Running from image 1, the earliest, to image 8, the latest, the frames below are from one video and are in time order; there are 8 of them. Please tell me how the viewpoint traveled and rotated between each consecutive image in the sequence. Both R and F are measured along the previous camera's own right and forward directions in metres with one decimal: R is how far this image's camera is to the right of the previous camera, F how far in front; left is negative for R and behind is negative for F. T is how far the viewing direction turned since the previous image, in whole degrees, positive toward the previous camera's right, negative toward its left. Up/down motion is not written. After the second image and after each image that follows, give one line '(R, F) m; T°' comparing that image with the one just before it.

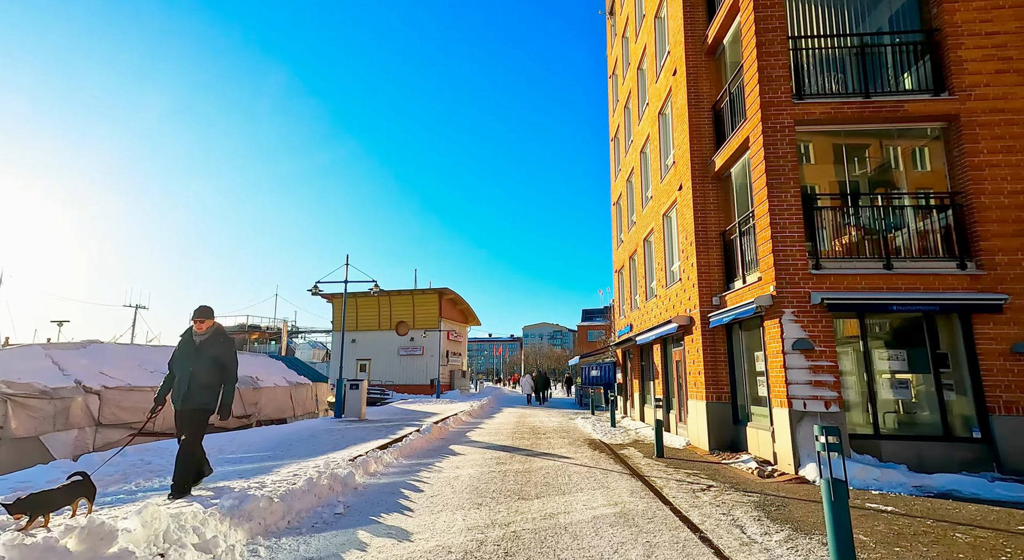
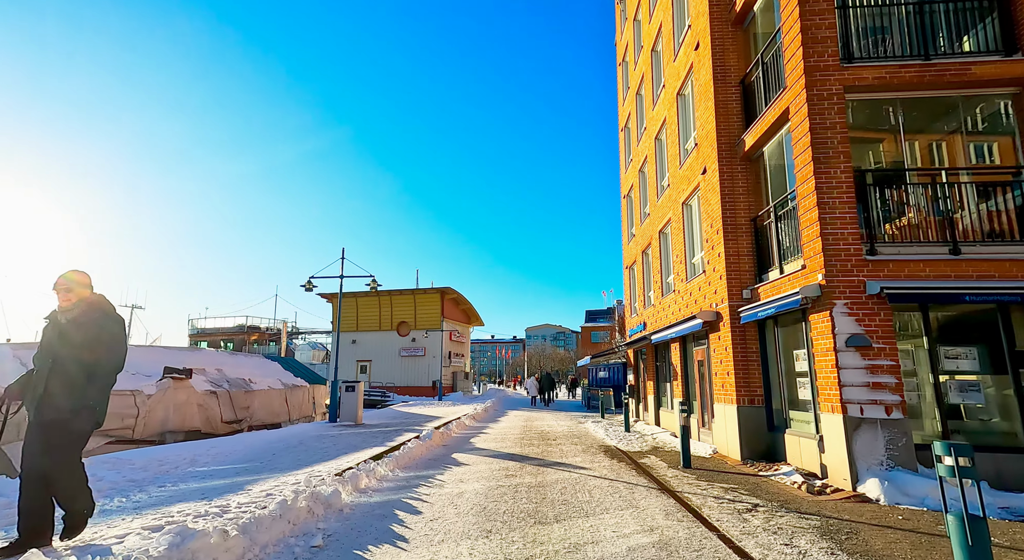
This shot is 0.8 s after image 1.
(-0.1, +1.0) m; 0°
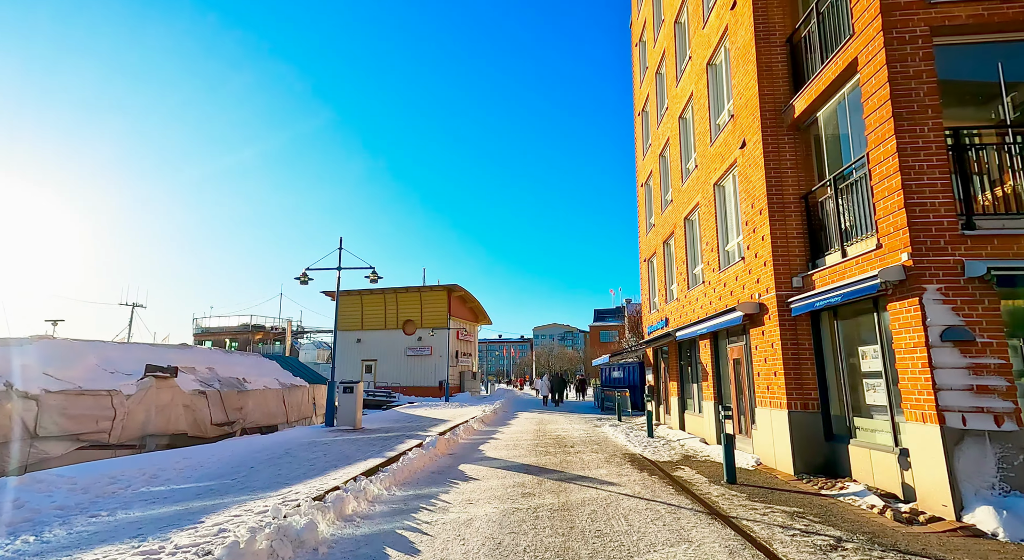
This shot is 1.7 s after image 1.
(-0.1, +1.3) m; -1°
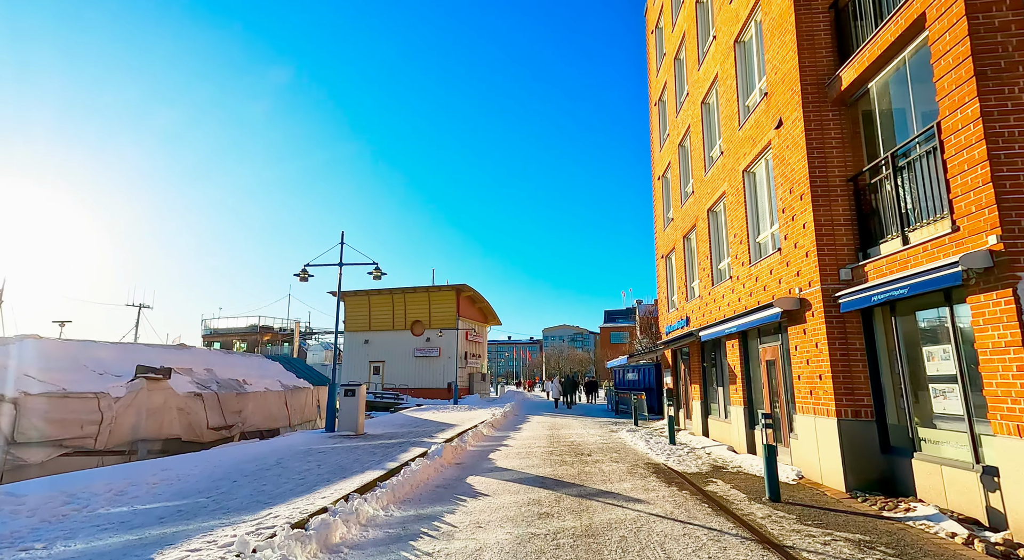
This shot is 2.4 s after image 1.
(-0.1, +0.9) m; -1°
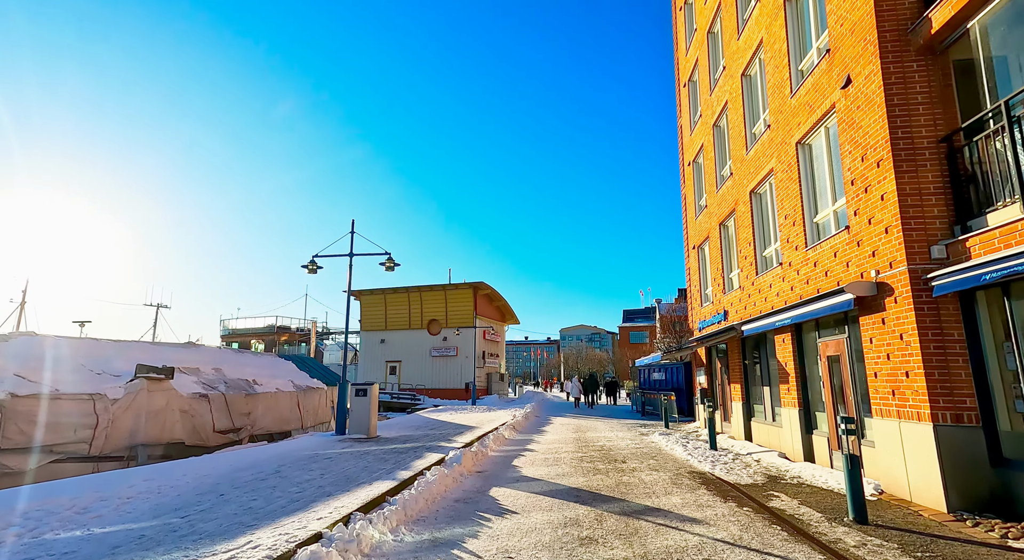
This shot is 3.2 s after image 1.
(-0.2, +1.1) m; -2°
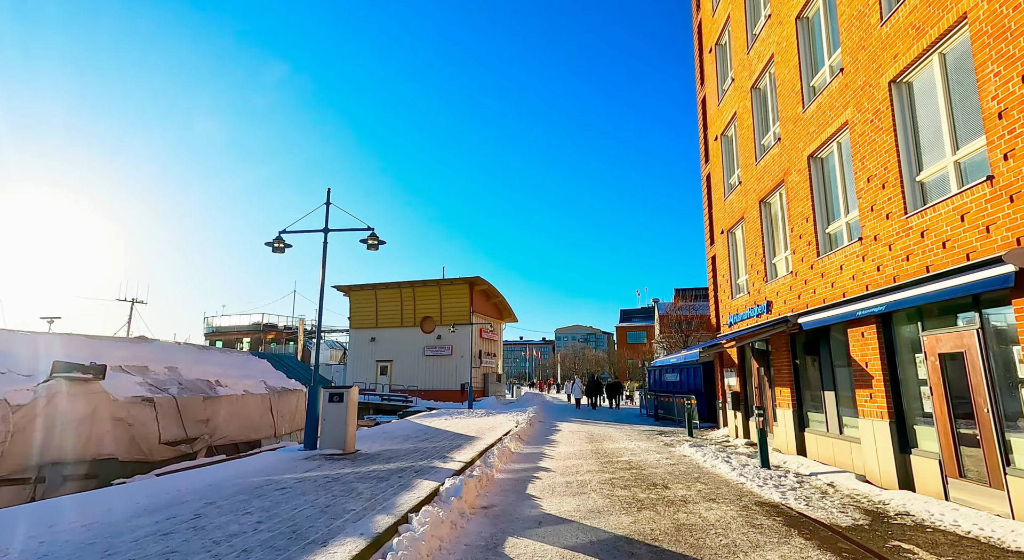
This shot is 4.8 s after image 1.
(-0.3, +2.2) m; +1°
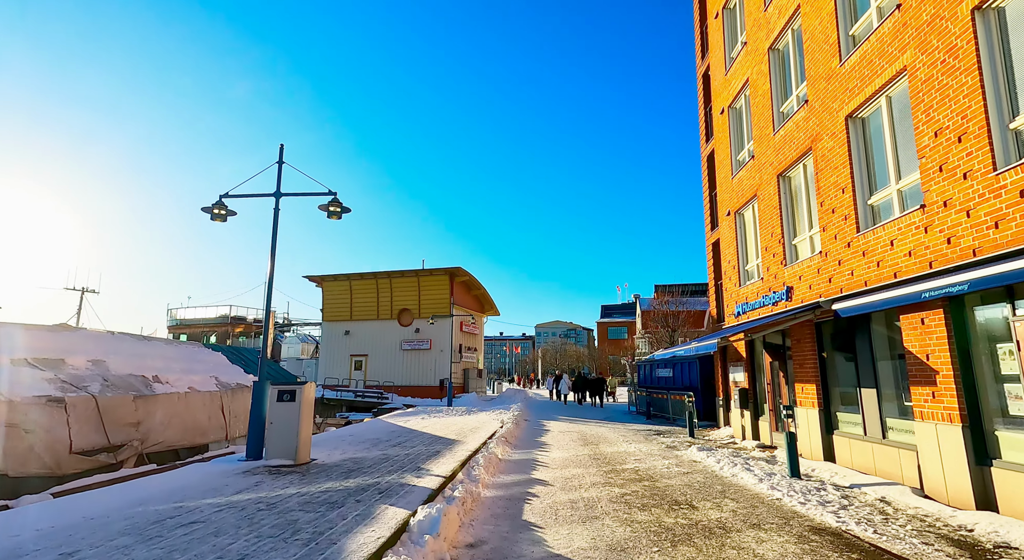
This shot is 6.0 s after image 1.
(-0.2, +1.6) m; +2°
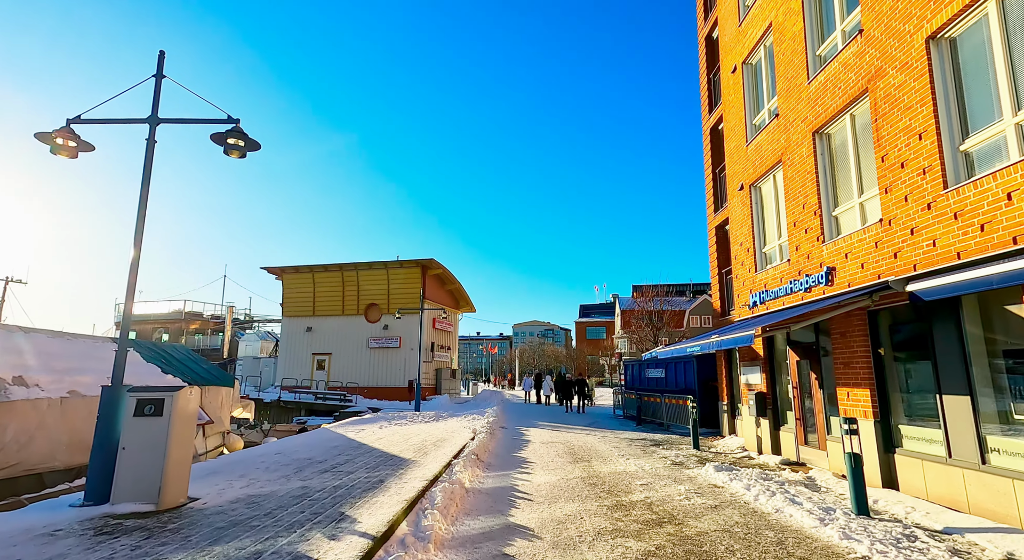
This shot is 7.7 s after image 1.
(+0.1, +2.4) m; +2°
